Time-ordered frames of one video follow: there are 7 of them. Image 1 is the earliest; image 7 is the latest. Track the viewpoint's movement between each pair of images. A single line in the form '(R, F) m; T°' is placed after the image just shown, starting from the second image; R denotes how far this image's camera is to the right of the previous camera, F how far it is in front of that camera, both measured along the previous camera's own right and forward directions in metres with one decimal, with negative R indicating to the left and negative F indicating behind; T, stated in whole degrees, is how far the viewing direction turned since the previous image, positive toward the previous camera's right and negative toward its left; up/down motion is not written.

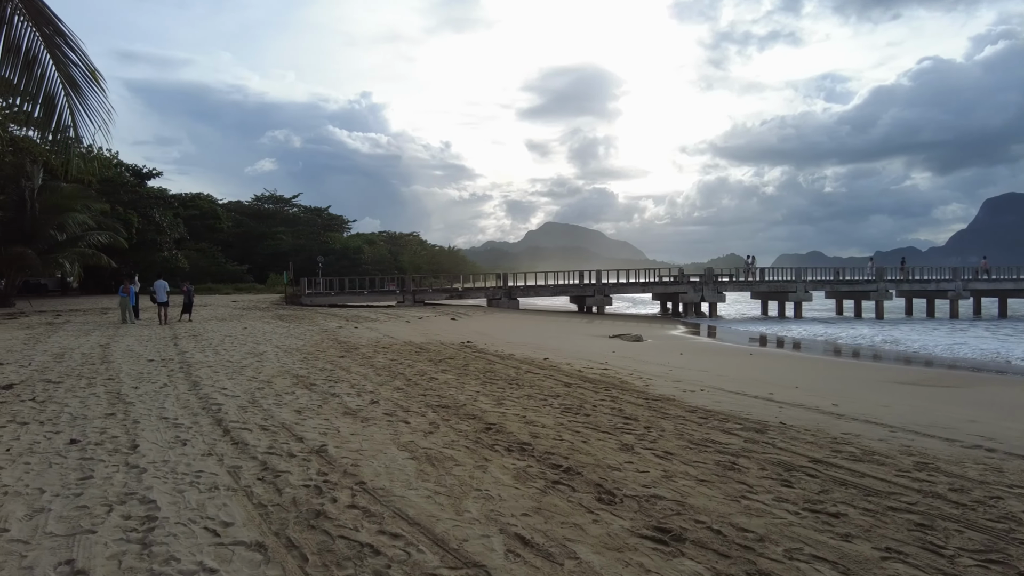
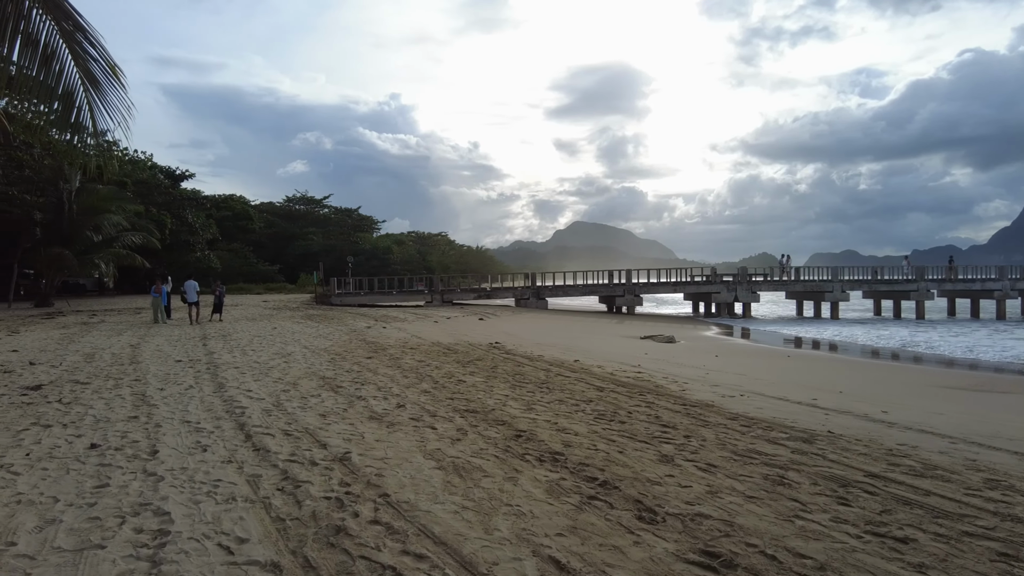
(0.0, +0.3) m; -2°
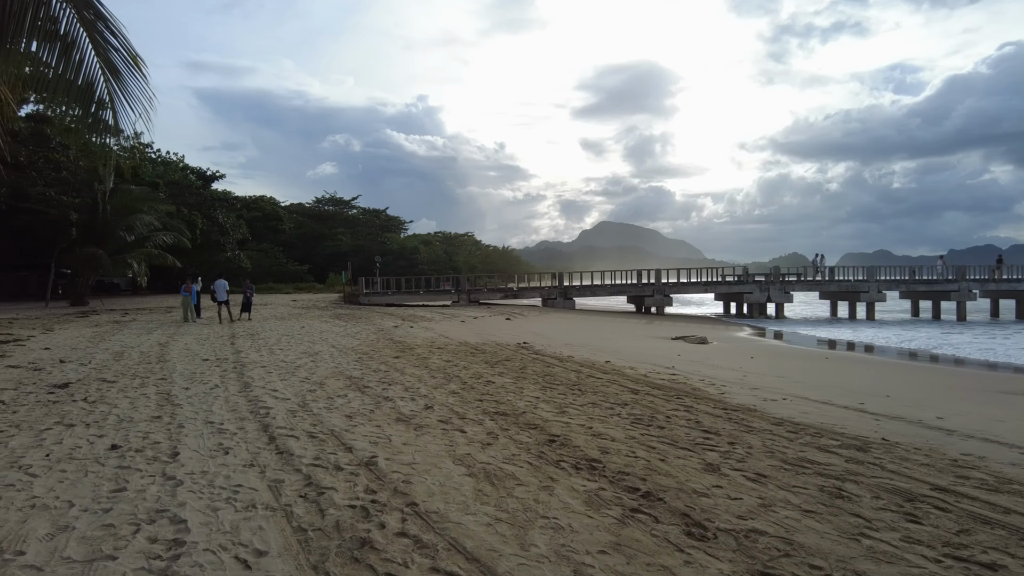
(-0.1, +0.3) m; -2°
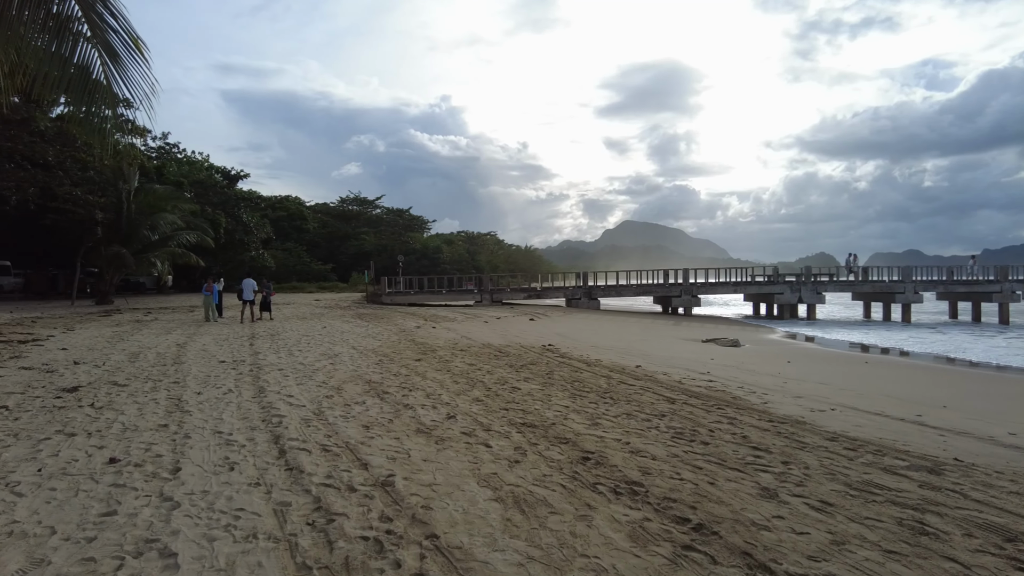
(-0.1, +0.4) m; -2°
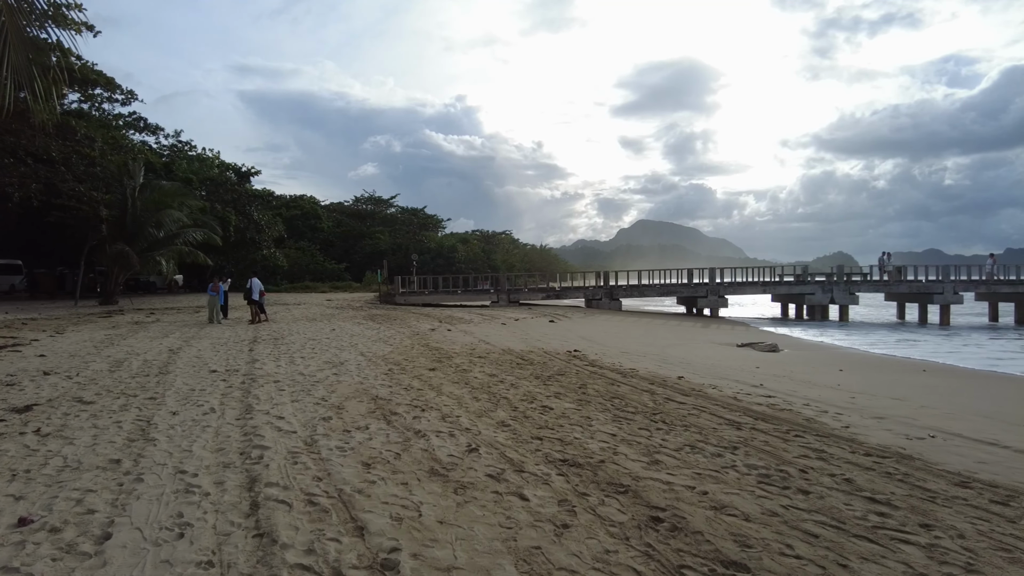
(-0.2, +1.1) m; -1°
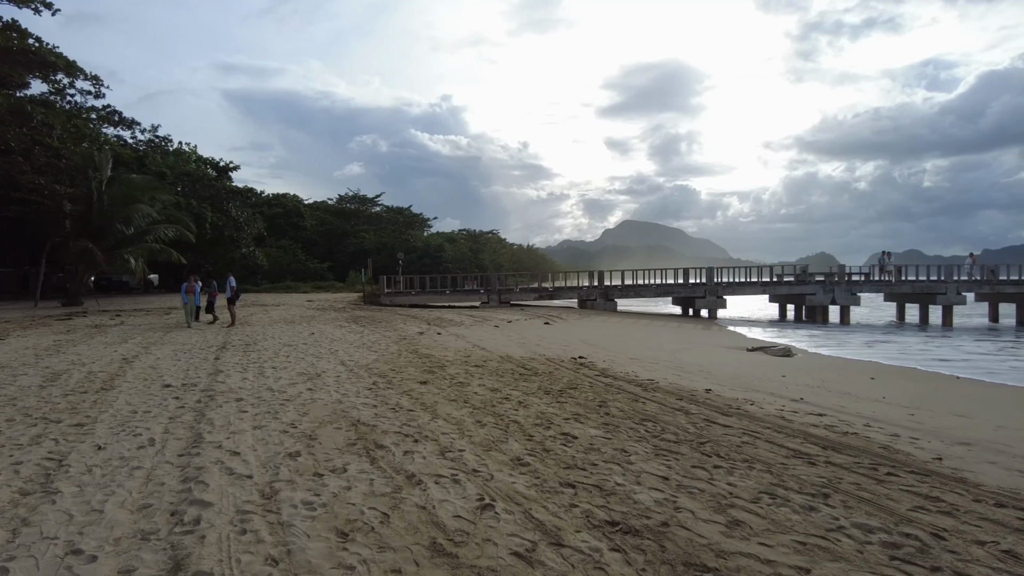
(-0.2, +1.2) m; +1°
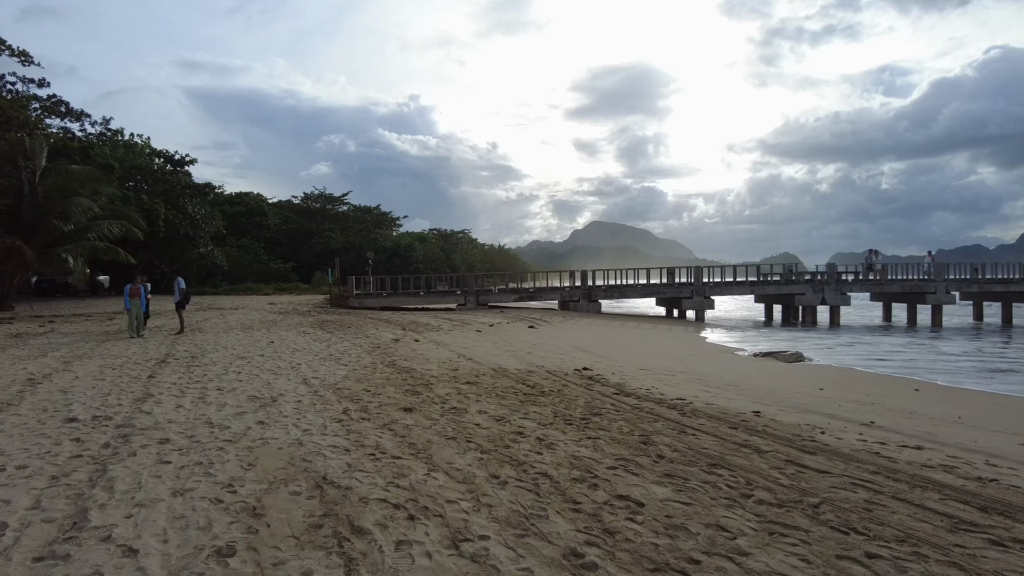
(-0.4, +1.6) m; +3°
